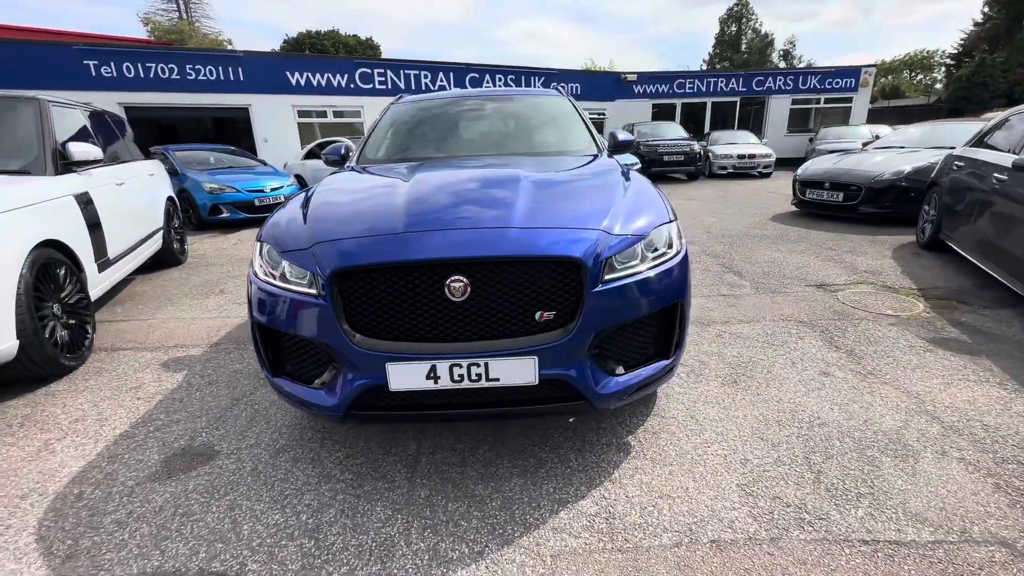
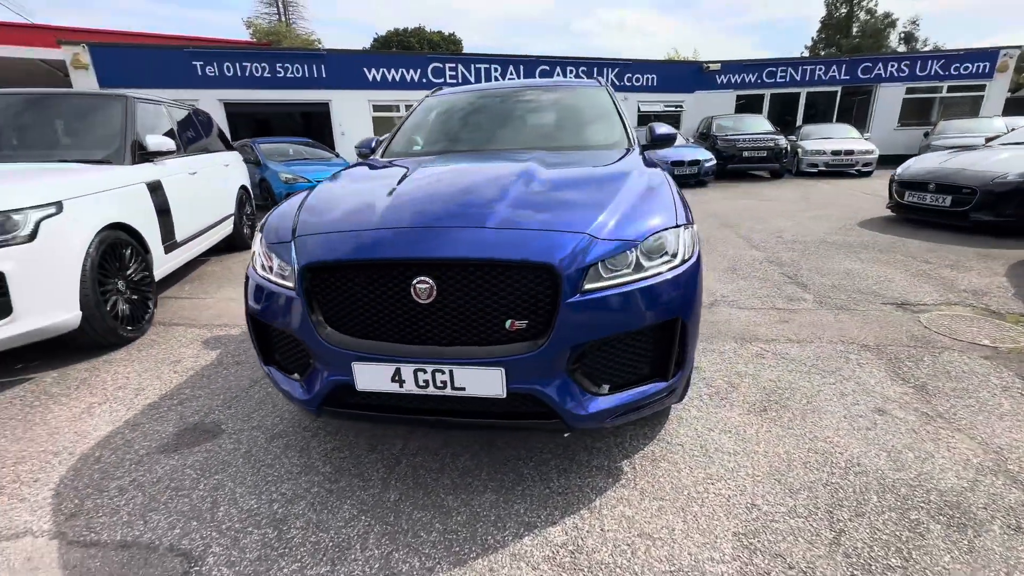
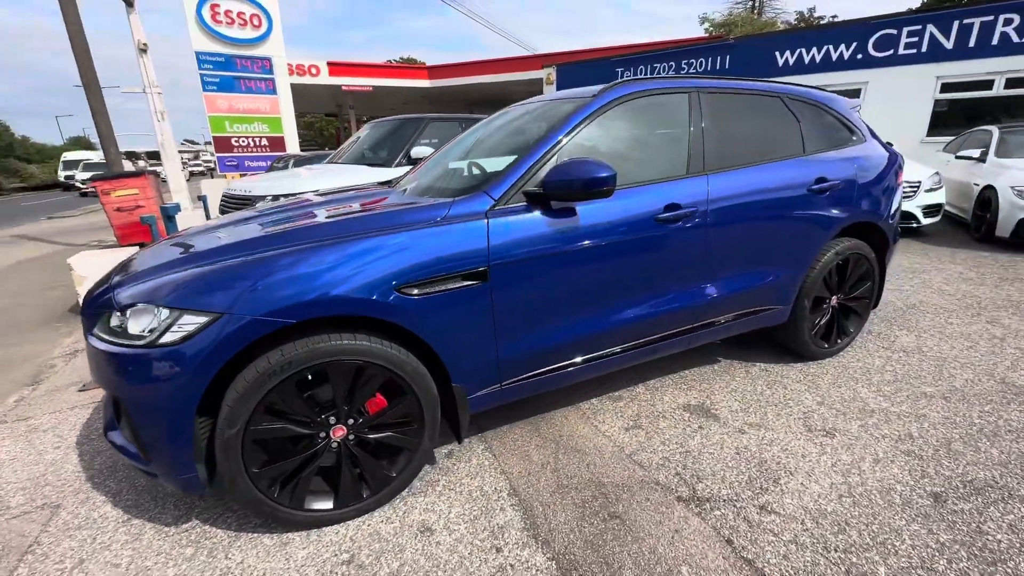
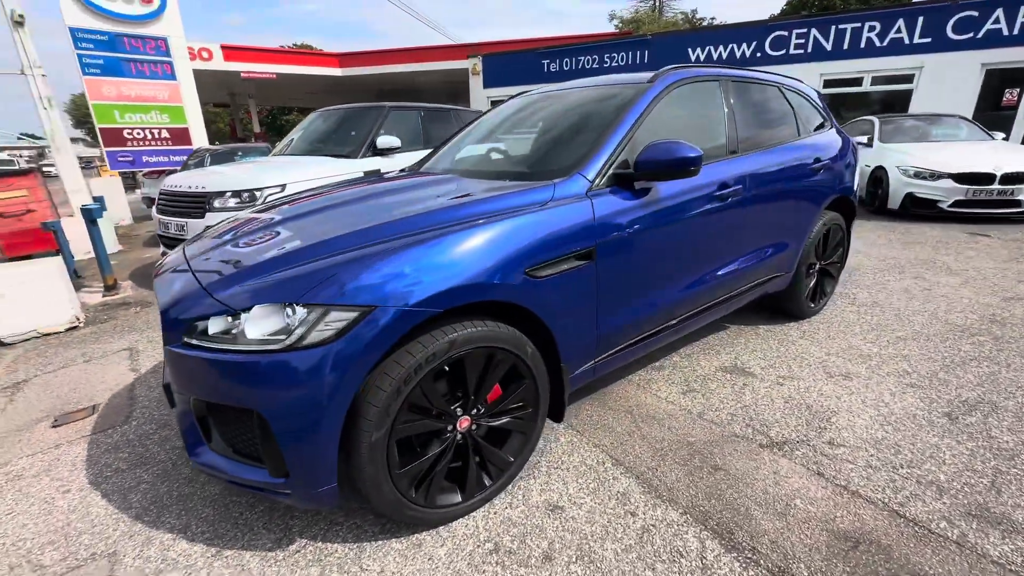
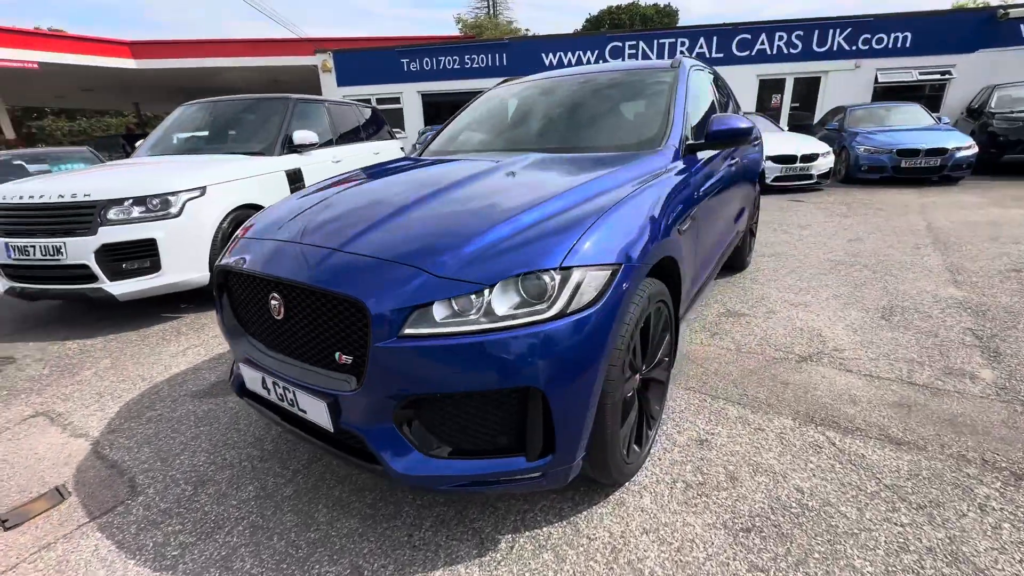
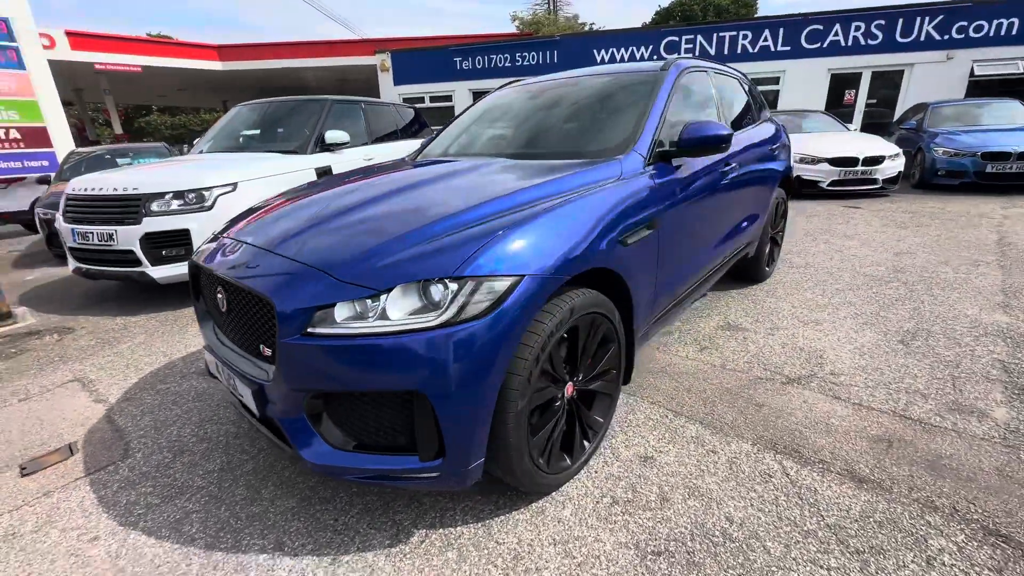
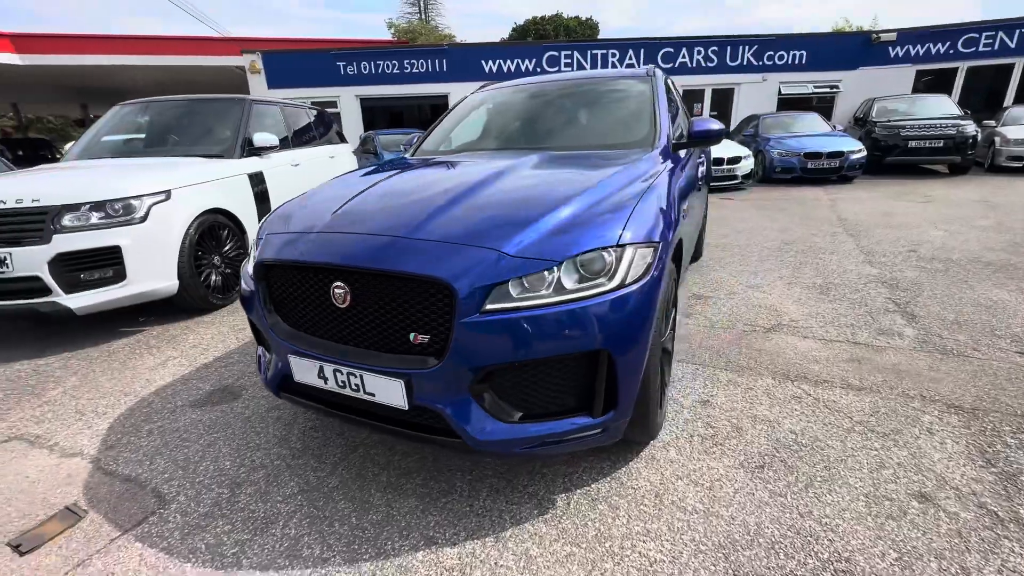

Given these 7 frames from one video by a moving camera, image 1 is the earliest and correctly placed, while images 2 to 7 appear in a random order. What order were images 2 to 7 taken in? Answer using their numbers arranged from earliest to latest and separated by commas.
2, 7, 5, 6, 4, 3
